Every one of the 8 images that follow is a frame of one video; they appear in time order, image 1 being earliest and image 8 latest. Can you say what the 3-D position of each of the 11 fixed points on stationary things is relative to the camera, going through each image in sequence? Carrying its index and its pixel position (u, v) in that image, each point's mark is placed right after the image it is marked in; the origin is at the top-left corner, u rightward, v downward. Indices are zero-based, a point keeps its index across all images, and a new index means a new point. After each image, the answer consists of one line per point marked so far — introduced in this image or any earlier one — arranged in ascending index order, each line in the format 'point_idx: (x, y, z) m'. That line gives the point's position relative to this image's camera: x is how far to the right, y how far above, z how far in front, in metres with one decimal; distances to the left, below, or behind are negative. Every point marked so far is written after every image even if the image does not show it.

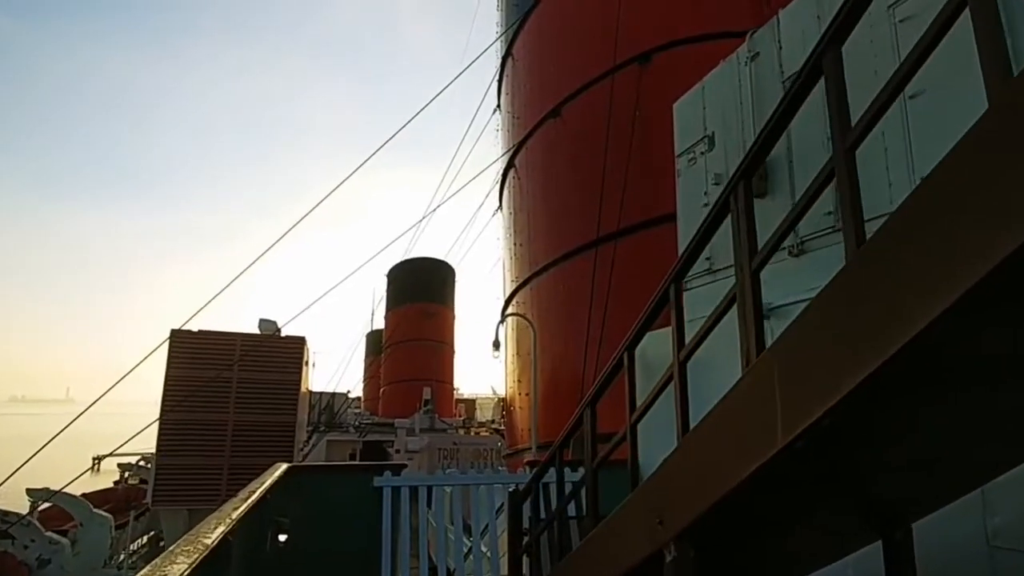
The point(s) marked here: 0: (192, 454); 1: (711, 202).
0: (-3.7, -1.9, +6.8) m
1: (+1.2, +0.6, +3.7) m
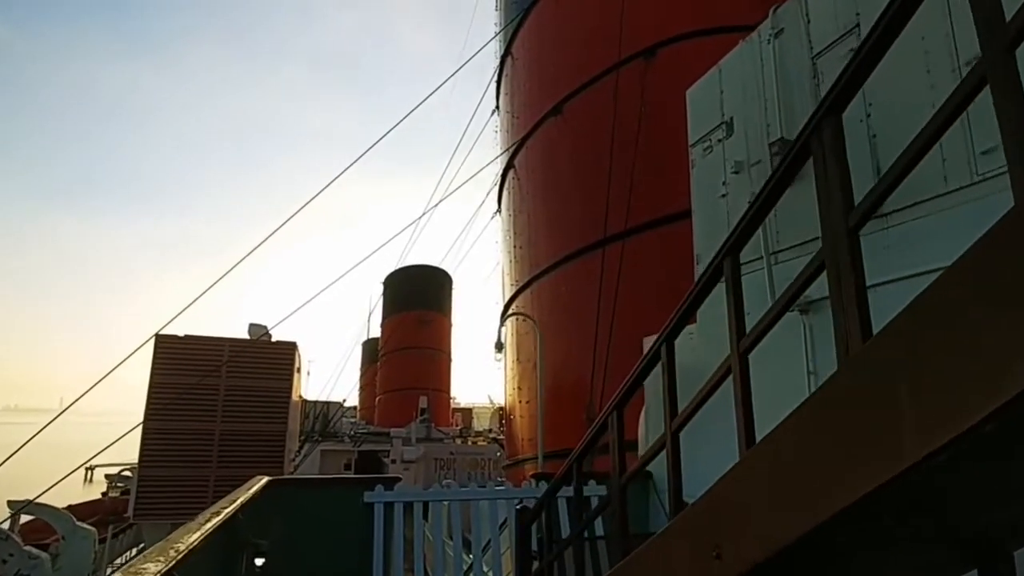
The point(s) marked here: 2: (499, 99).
0: (-3.7, -1.9, +6.5) m
1: (+1.3, +0.6, +3.4) m
2: (-0.2, +3.3, +10.4) m
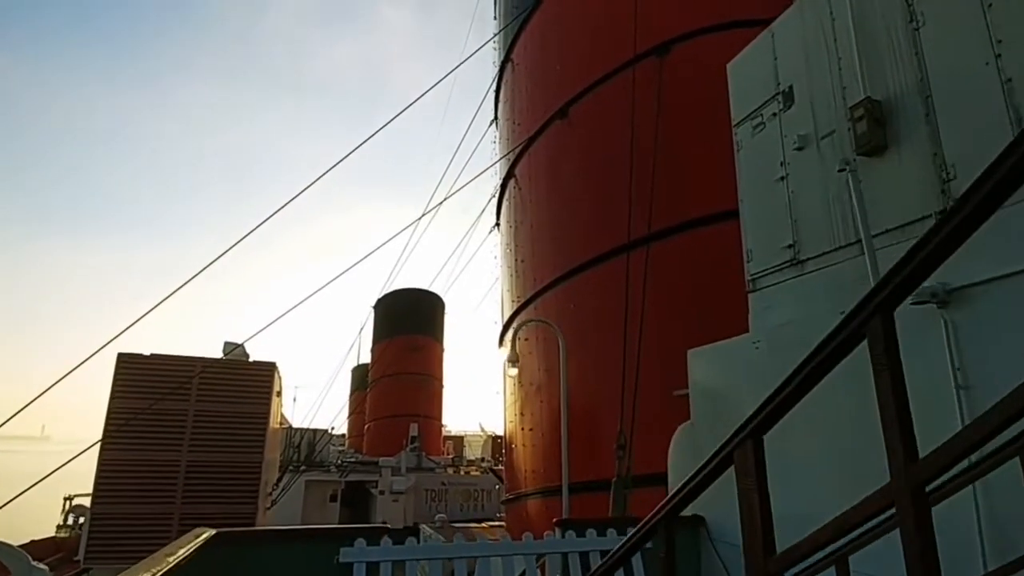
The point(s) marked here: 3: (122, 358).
0: (-3.7, -2.1, +5.7) m
1: (+1.3, +0.6, +2.8) m
2: (-0.2, +3.0, +9.9) m
3: (-4.0, -0.7, +6.0) m
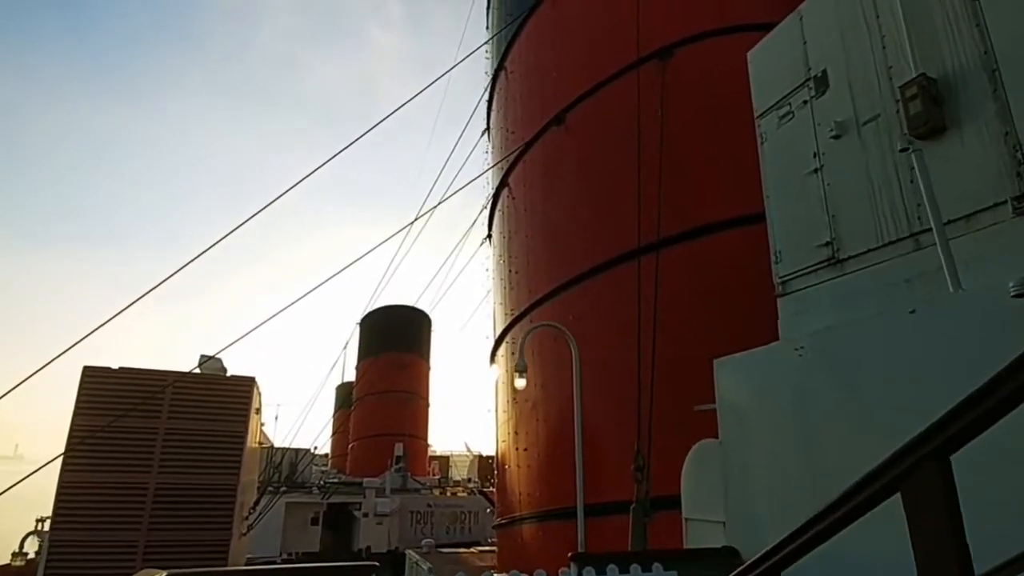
0: (-3.7, -2.1, +5.3) m
1: (+1.4, +0.6, +2.6) m
2: (-0.4, +2.8, +9.7) m
3: (-4.0, -0.8, +5.6) m
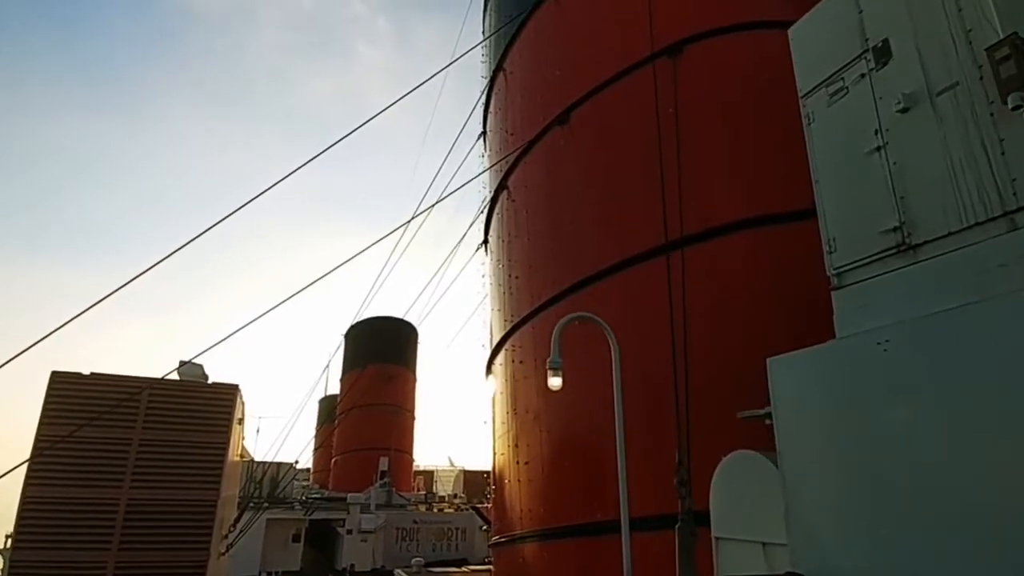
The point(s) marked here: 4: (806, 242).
0: (-3.7, -2.1, +4.8) m
1: (+1.5, +0.6, +2.3) m
2: (-0.4, +2.7, +9.4) m
3: (-4.0, -0.8, +5.2) m
4: (+2.2, +0.3, +4.4) m
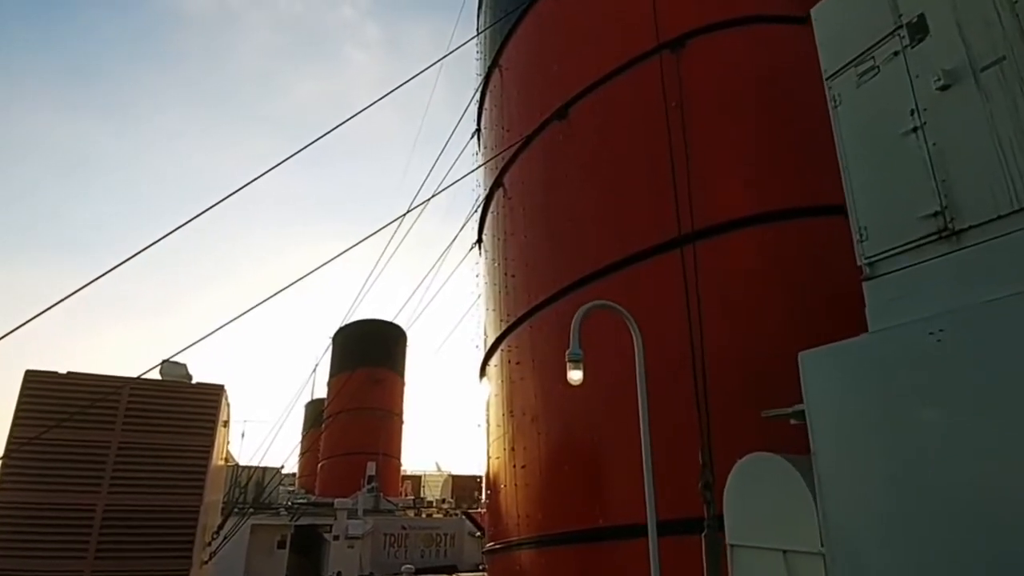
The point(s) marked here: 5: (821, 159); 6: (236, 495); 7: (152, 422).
0: (-3.7, -2.1, +4.5) m
1: (+1.5, +0.6, +2.2) m
2: (-0.5, +2.7, +9.2) m
3: (-4.0, -0.7, +4.9) m
4: (+2.2, +0.3, +4.2) m
5: (+2.4, +1.0, +4.6) m
6: (-6.2, -4.6, +13.1) m
7: (-3.1, -1.2, +5.1) m
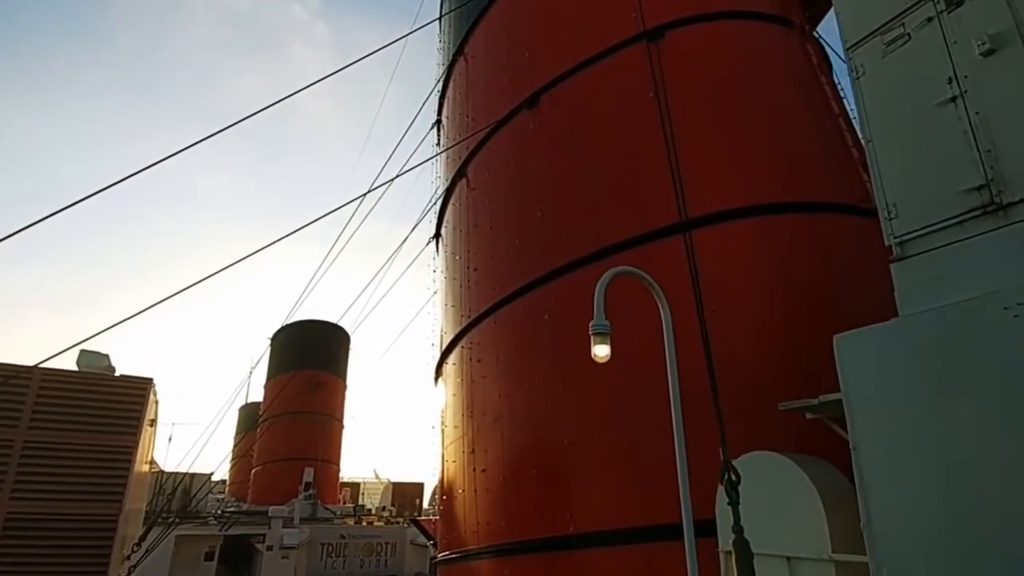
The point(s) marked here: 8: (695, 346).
0: (-3.9, -1.9, +3.9) m
1: (+1.6, +0.7, +2.0) m
2: (-1.0, +2.7, +8.9) m
3: (-4.3, -0.5, +4.2) m
4: (+2.0, +0.4, +4.1) m
5: (+2.2, +1.0, +4.5) m
6: (-7.3, -4.4, +12.1) m
7: (-3.4, -1.0, +4.5) m
8: (+1.2, -0.4, +3.9) m
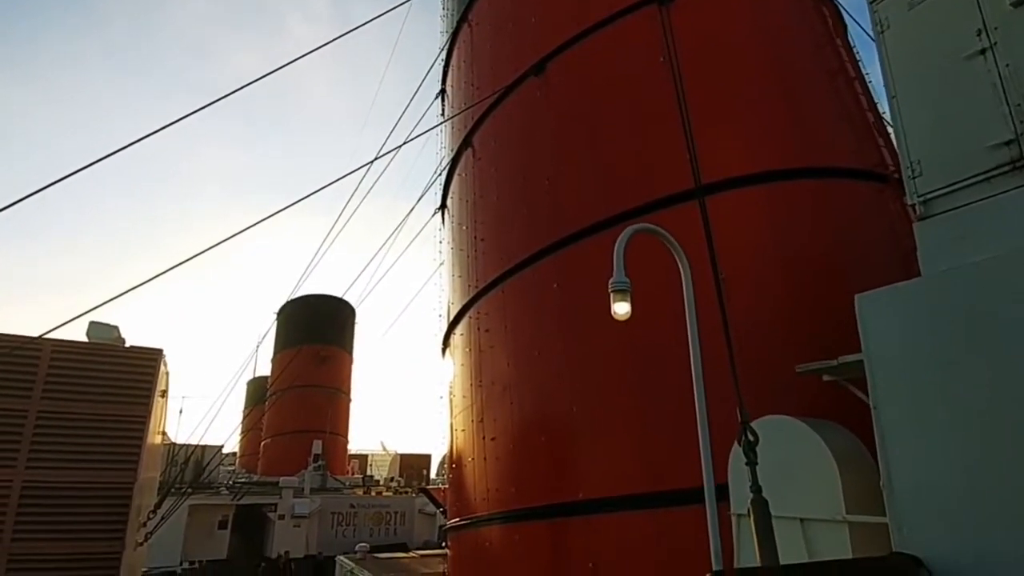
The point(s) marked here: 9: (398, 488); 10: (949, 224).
0: (-3.9, -1.7, +3.9) m
1: (+1.6, +0.8, +1.9) m
2: (-1.0, +3.1, +8.7) m
3: (-4.2, -0.3, +4.2) m
4: (+2.1, +0.6, +4.0) m
5: (+2.3, +1.2, +4.4) m
6: (-7.1, -3.9, +12.3) m
7: (-3.3, -0.8, +4.5) m
8: (+1.3, -0.2, +3.9) m
9: (-3.1, -5.6, +16.4) m
10: (+1.5, +0.2, +2.0) m
